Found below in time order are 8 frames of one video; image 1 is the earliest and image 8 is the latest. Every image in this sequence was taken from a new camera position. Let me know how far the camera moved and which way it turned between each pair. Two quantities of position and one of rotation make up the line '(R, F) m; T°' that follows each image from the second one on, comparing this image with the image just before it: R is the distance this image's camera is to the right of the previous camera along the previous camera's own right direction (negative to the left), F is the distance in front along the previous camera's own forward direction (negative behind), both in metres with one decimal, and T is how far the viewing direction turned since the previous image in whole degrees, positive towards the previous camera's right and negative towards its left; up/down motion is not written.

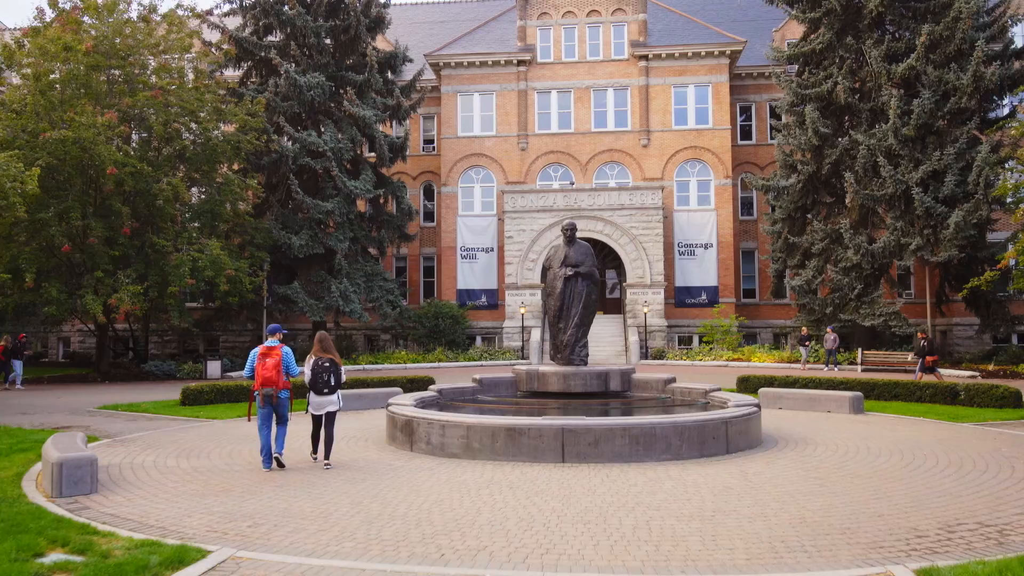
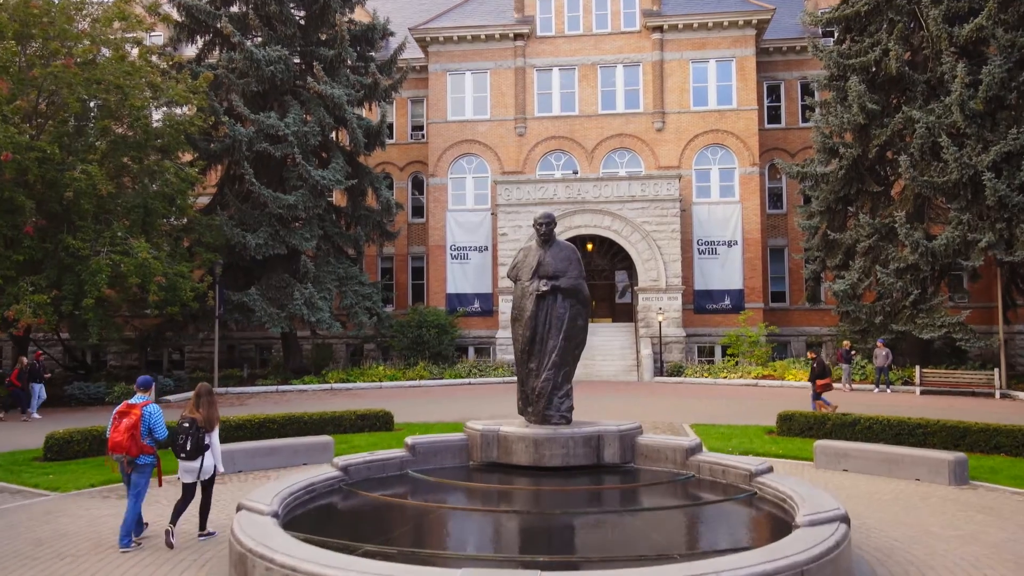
(+0.7, +4.0) m; -1°
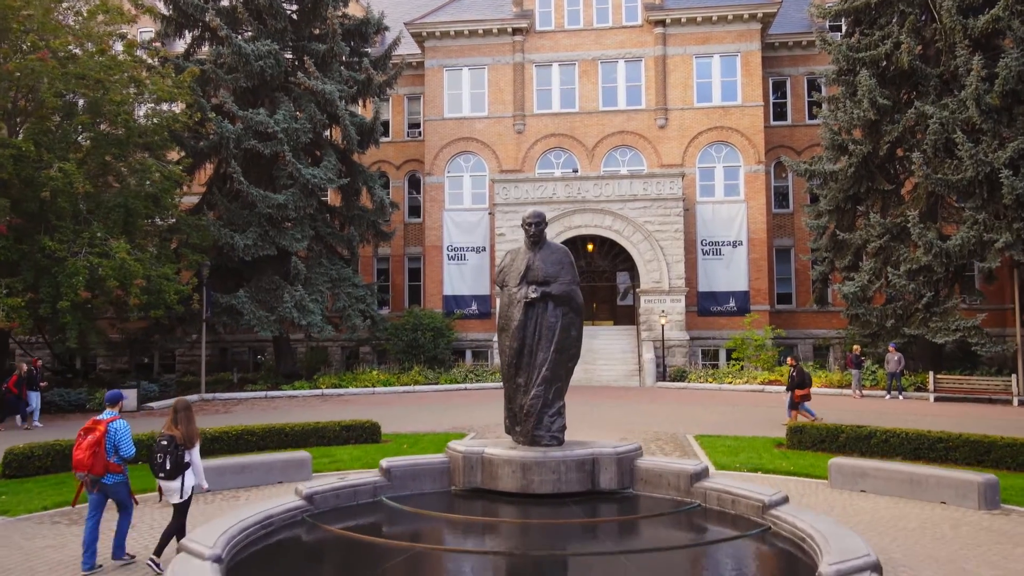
(+0.2, +0.8) m; 0°
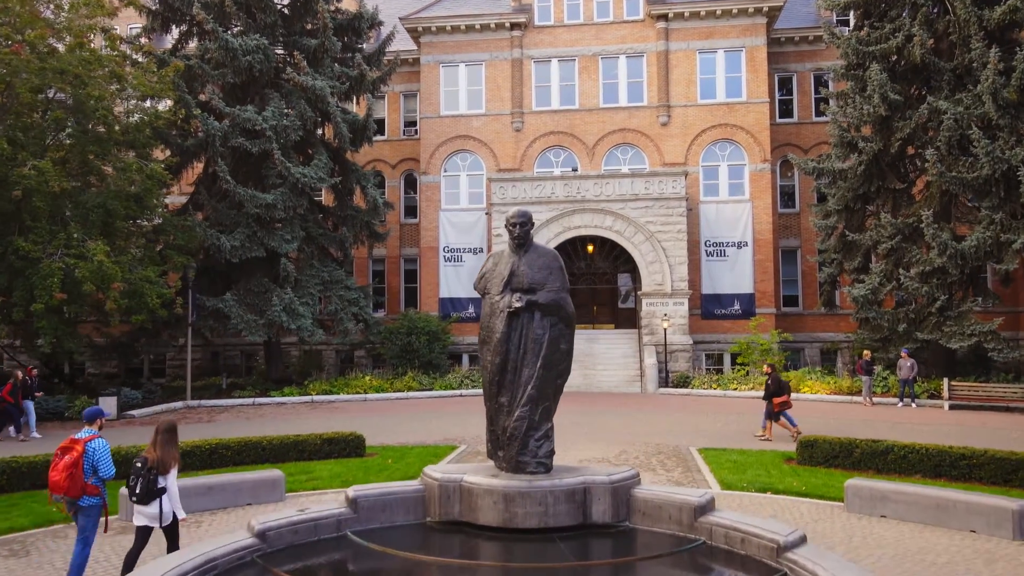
(+0.2, +0.8) m; 0°
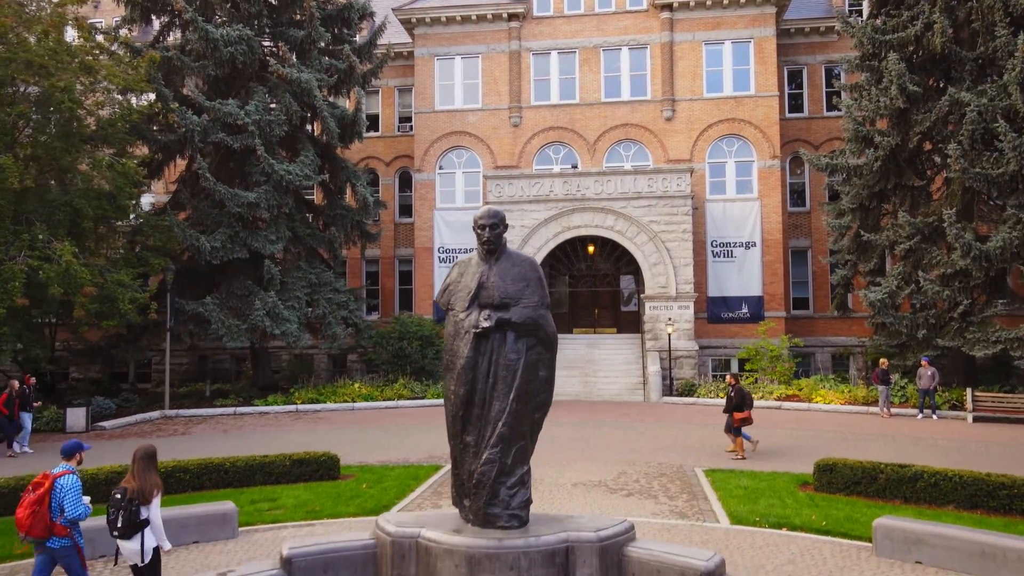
(+0.3, +1.2) m; 0°
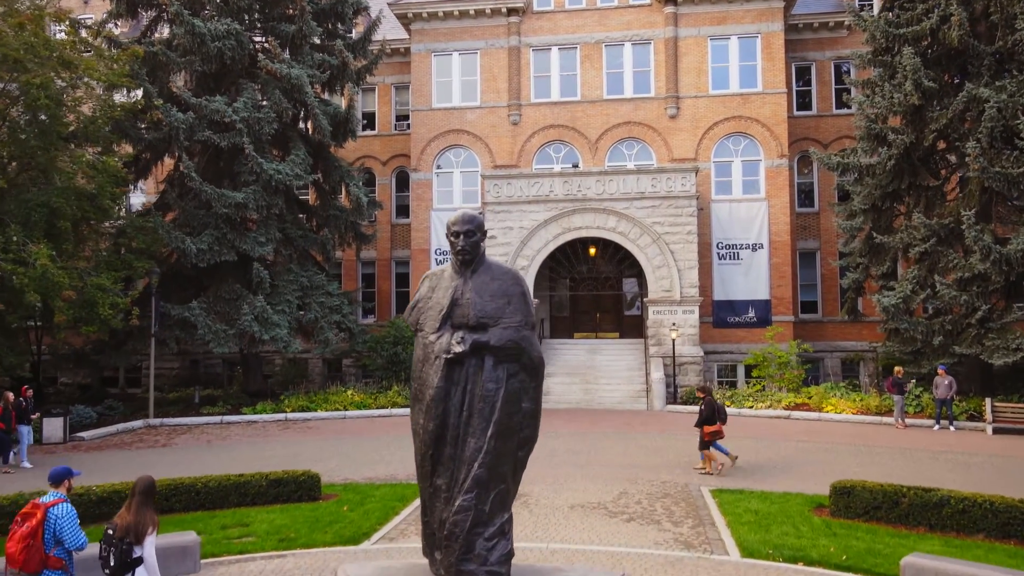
(+0.2, +0.8) m; 0°
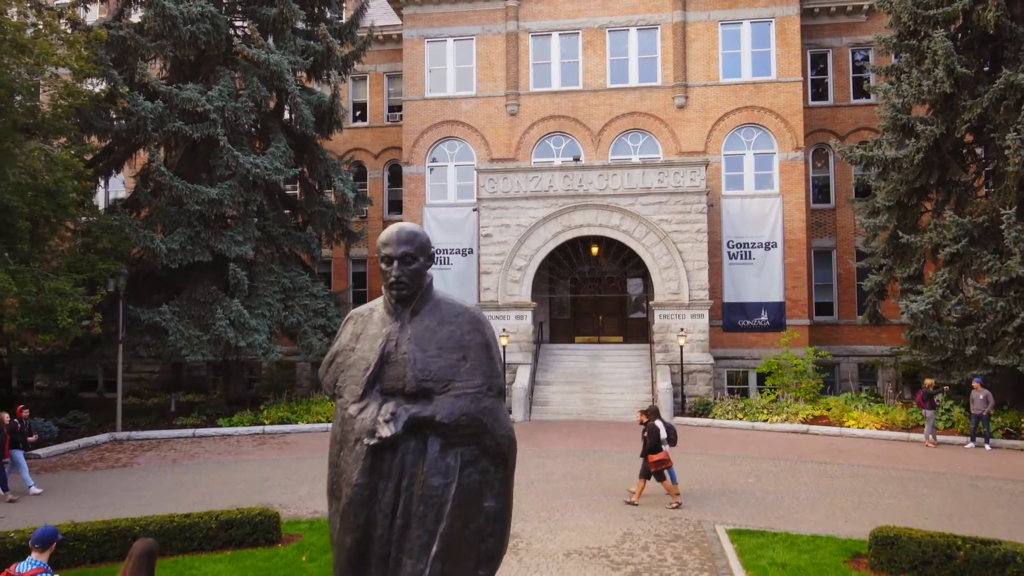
(+0.2, +1.5) m; 0°
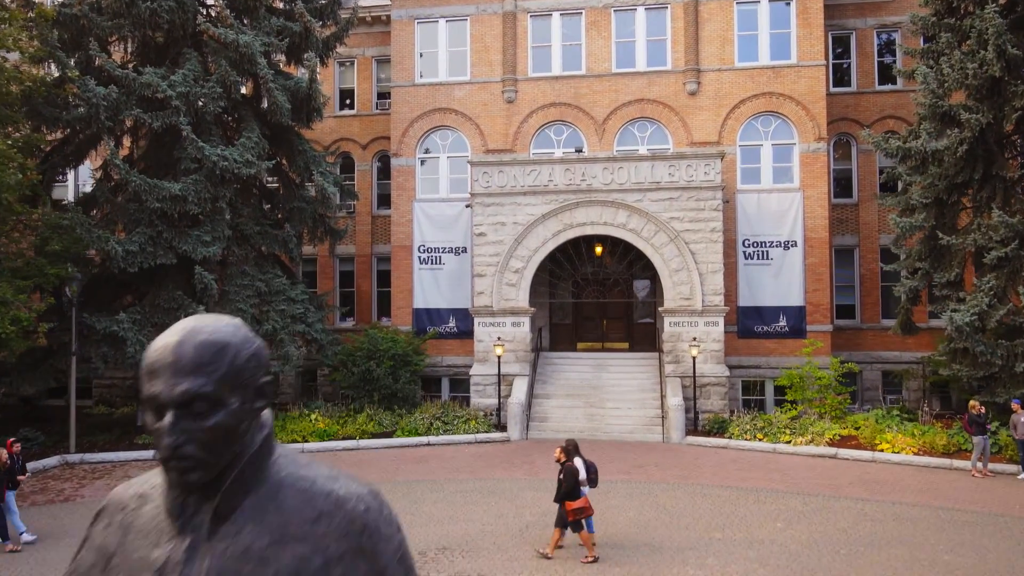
(+0.2, +1.9) m; 0°
